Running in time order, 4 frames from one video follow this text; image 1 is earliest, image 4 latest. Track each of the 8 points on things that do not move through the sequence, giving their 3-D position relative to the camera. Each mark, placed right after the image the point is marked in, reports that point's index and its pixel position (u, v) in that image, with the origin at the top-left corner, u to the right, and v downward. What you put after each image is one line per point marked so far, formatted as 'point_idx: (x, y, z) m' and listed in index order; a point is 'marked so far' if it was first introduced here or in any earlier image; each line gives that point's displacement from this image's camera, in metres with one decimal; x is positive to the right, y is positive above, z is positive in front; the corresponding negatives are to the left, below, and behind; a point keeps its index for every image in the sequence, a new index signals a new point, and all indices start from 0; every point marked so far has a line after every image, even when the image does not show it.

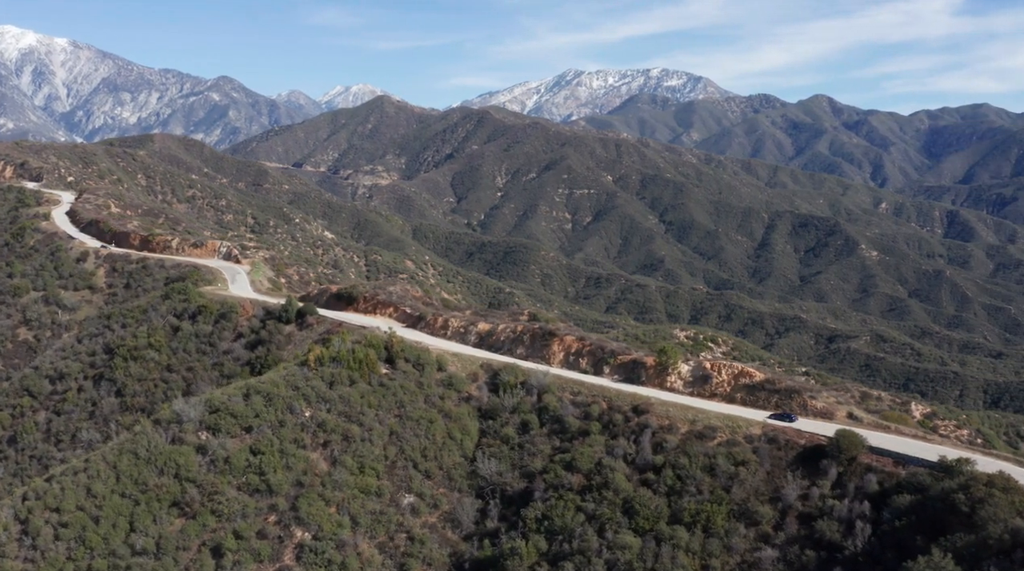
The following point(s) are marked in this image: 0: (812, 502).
0: (+6.1, -4.4, +18.2) m
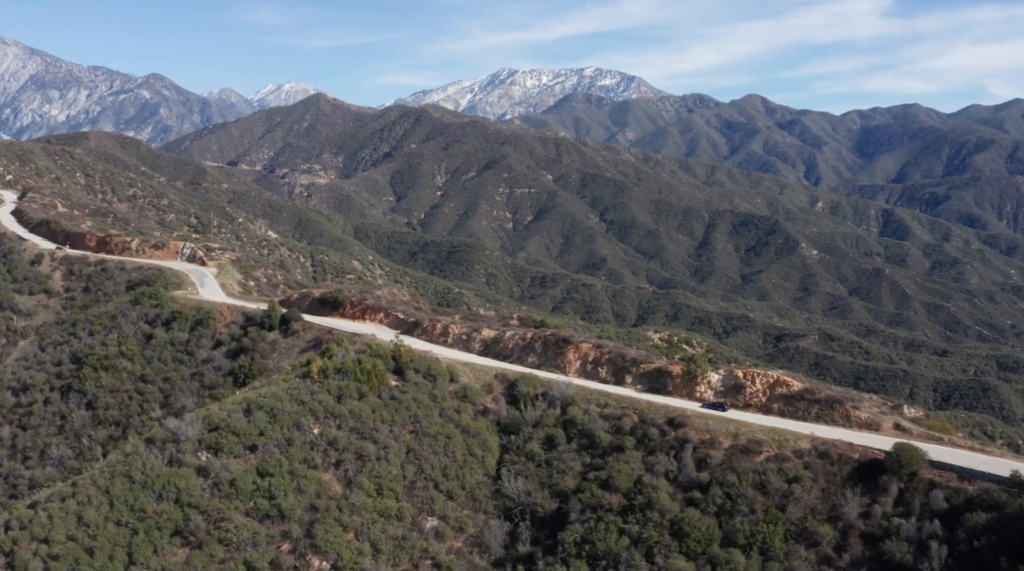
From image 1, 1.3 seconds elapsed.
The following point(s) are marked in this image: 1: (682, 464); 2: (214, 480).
0: (+7.0, -4.6, +17.3) m
1: (+3.7, -3.9, +19.3) m
2: (-6.5, -4.3, +19.7) m
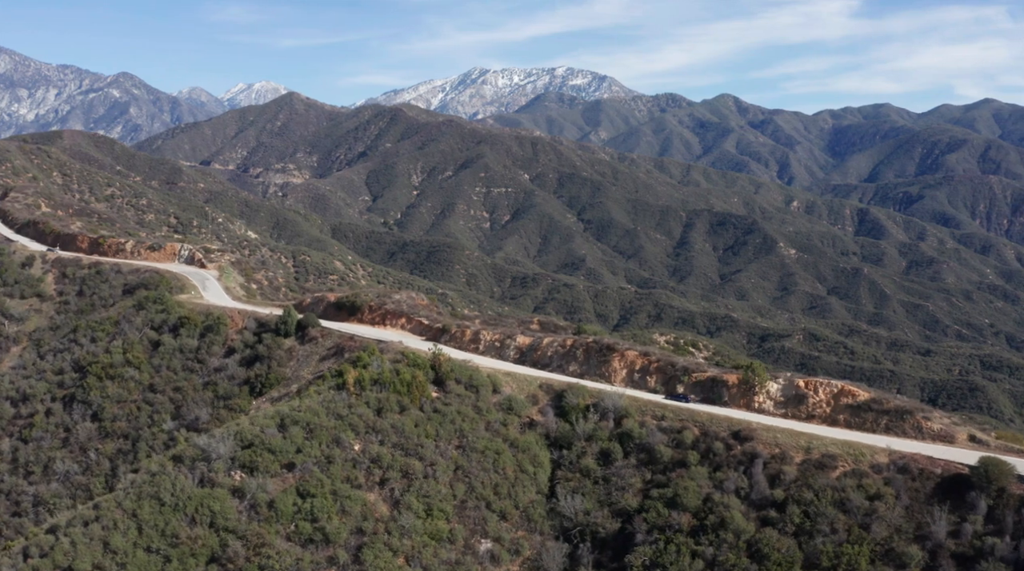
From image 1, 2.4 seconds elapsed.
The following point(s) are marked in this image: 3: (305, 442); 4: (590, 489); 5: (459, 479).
0: (+8.3, -4.7, +16.3) m
1: (+5.0, -4.0, +18.2) m
2: (-5.3, -4.4, +18.3) m
3: (-4.5, -3.4, +19.5) m
4: (+1.7, -4.5, +19.6) m
5: (-1.2, -4.2, +19.5) m
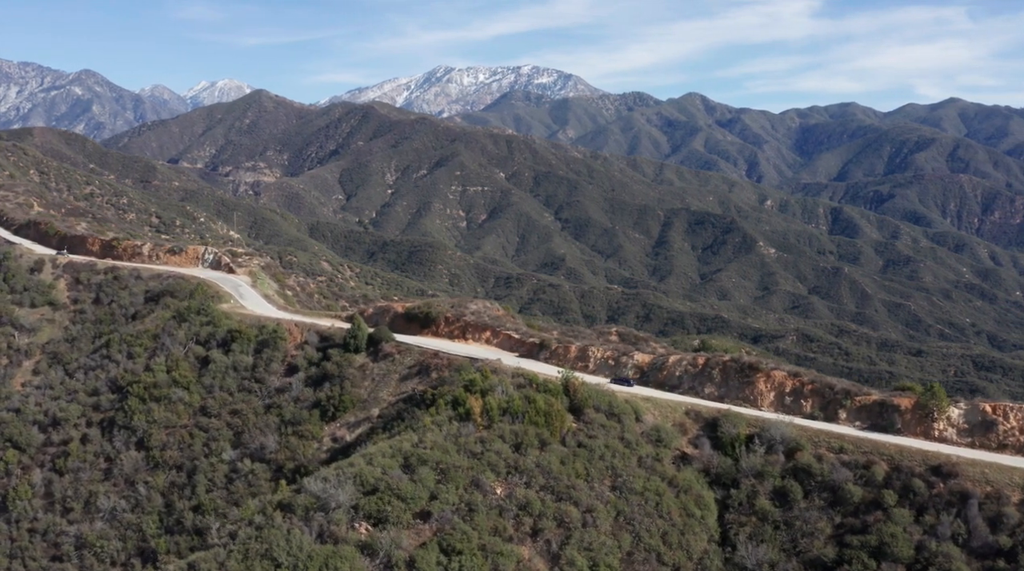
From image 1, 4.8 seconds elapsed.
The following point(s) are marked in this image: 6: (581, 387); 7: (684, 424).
0: (+11.6, -4.9, +13.7) m
1: (+8.2, -4.2, +15.6) m
2: (-2.1, -4.7, +15.2) m
3: (-1.3, -3.7, +16.5) m
4: (+4.8, -4.7, +16.8) m
5: (+2.0, -4.5, +16.7) m
6: (+1.4, -2.2, +19.3) m
7: (+3.6, -3.0, +19.2) m
